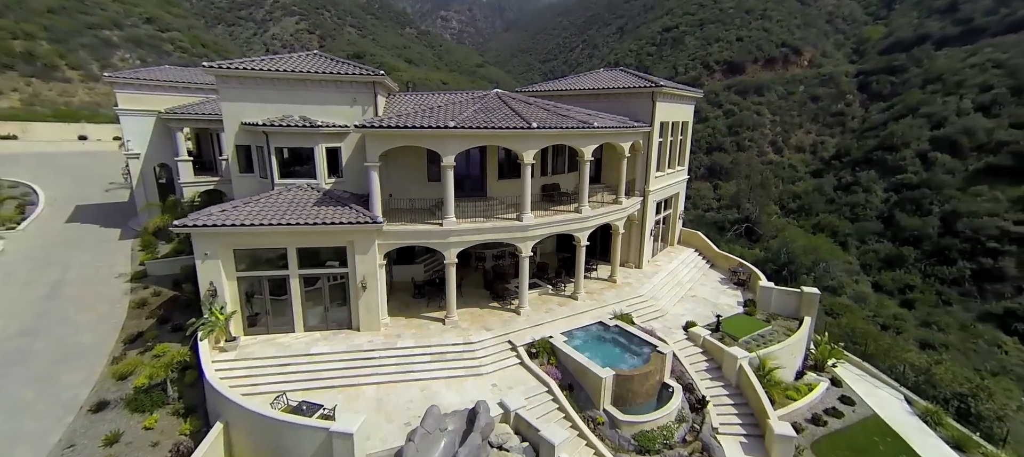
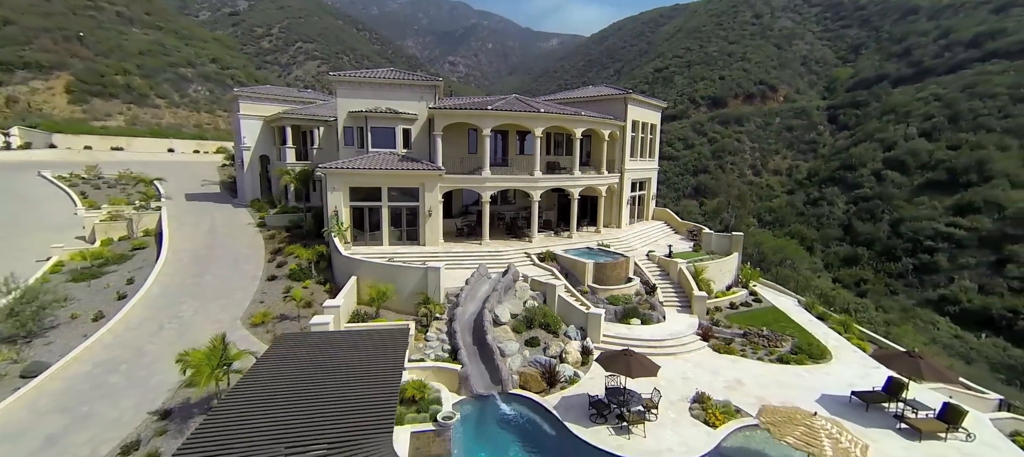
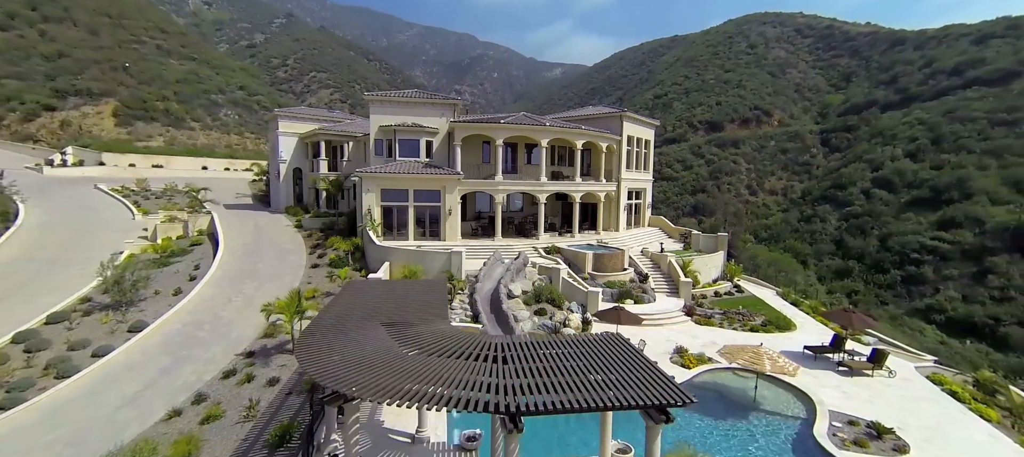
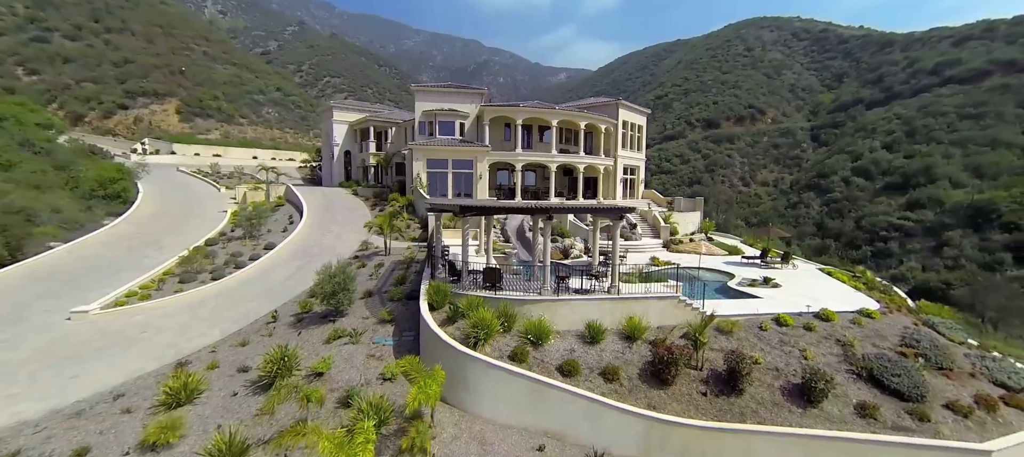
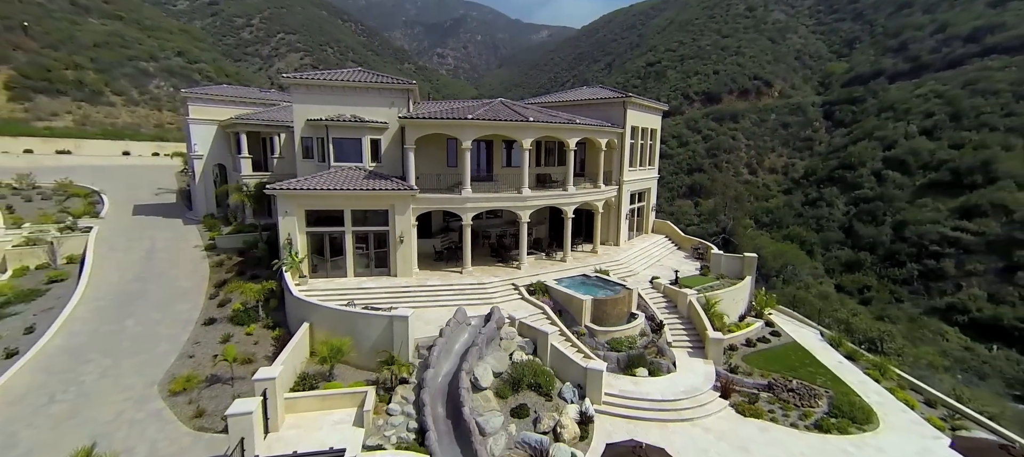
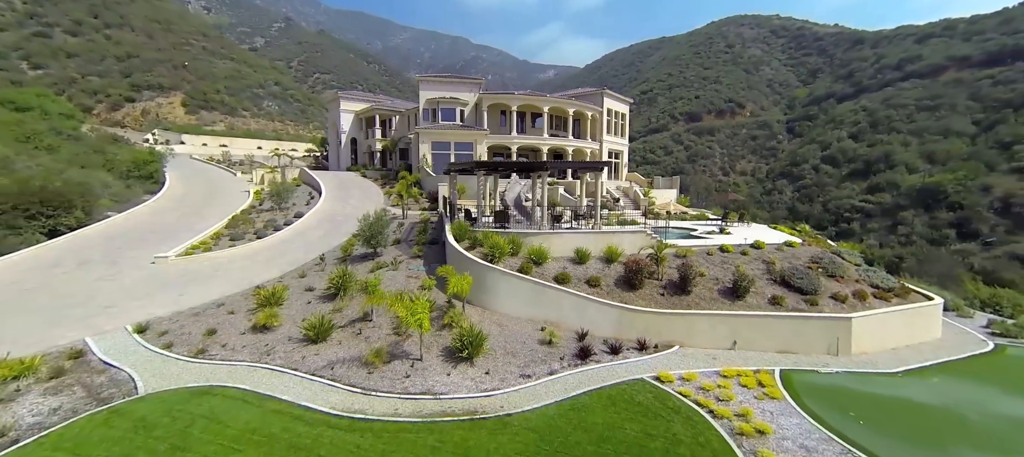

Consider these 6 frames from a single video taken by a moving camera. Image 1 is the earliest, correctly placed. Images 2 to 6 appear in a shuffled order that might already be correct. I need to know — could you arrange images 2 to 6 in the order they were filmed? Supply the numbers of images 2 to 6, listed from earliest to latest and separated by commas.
5, 2, 3, 4, 6
